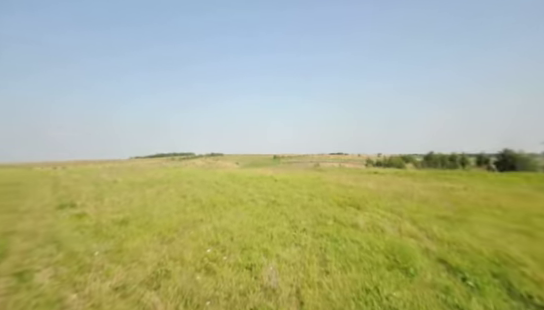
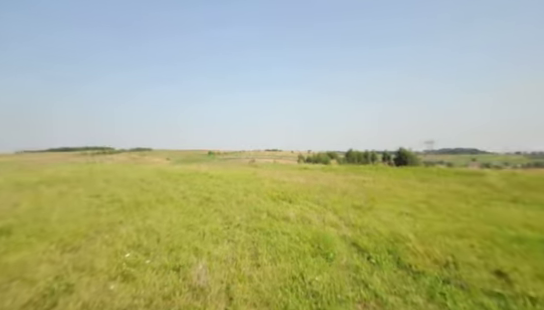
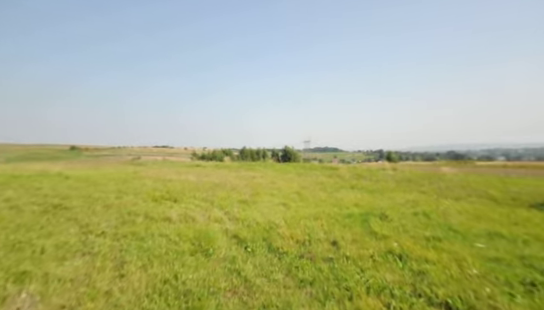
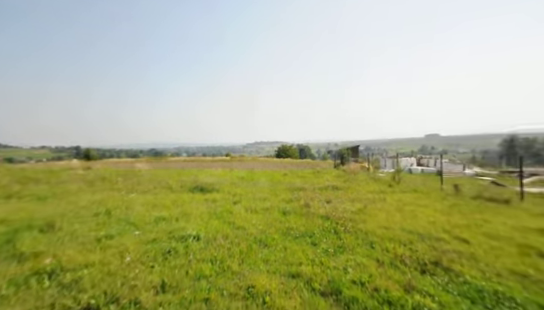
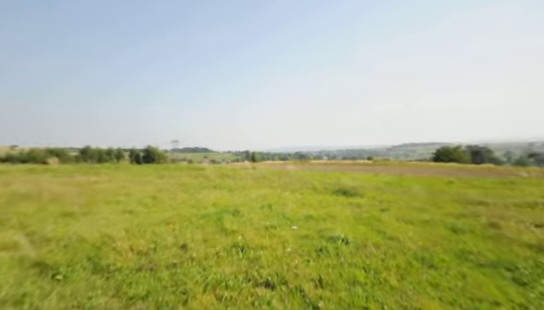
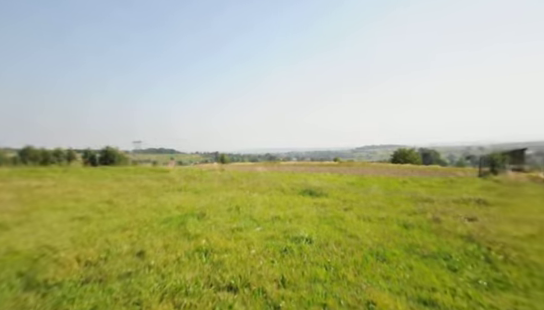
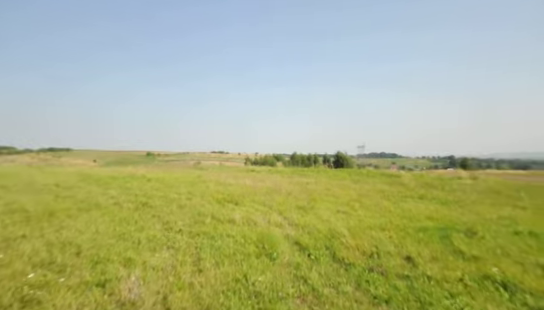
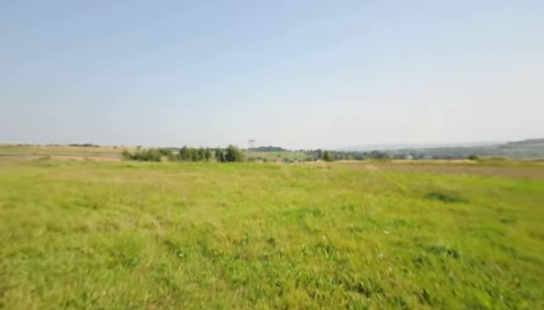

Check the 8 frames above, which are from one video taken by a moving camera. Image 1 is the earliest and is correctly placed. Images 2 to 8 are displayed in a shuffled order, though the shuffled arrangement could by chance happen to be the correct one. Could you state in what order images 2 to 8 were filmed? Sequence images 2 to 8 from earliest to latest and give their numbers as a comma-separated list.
2, 7, 3, 8, 5, 6, 4
